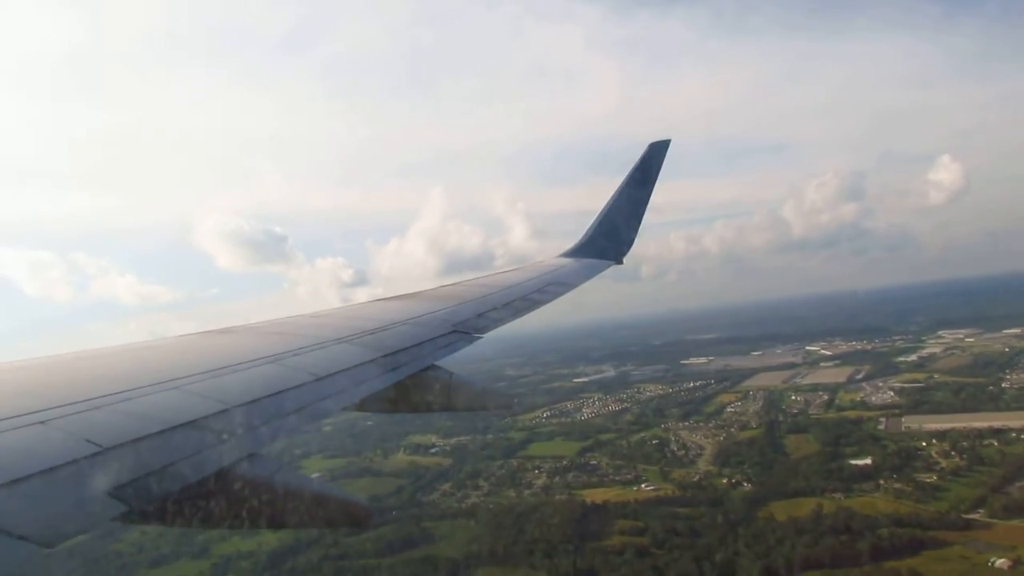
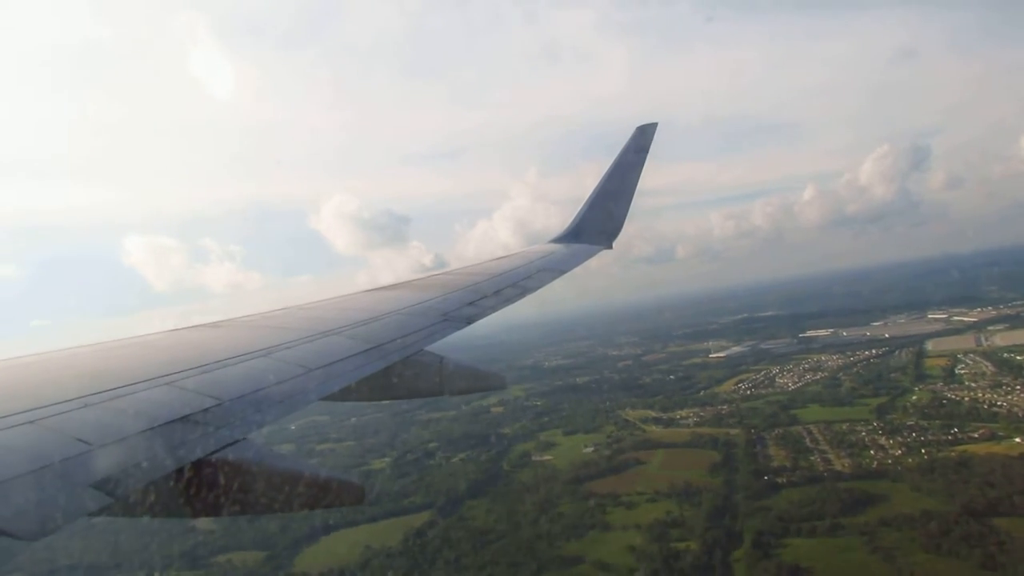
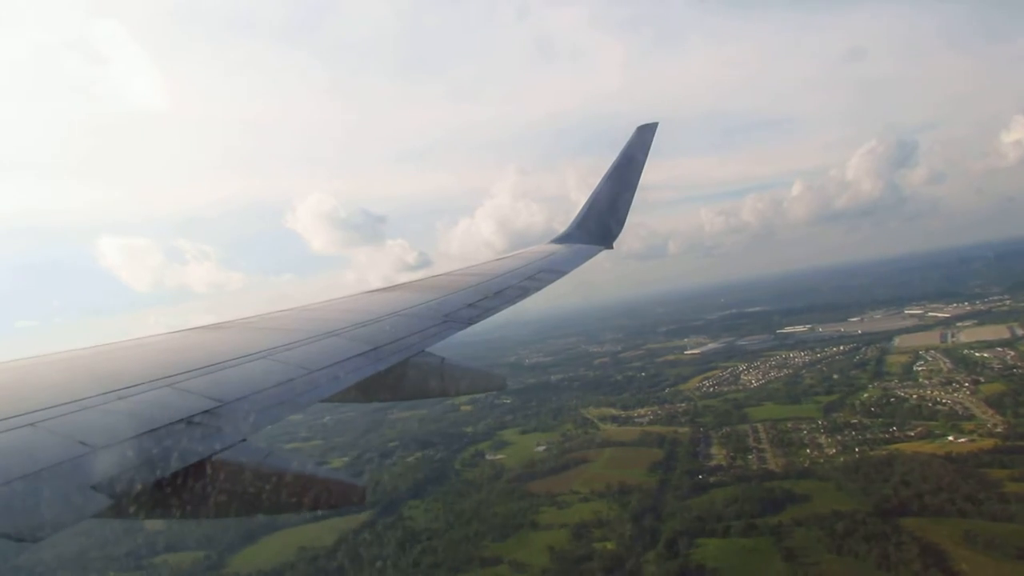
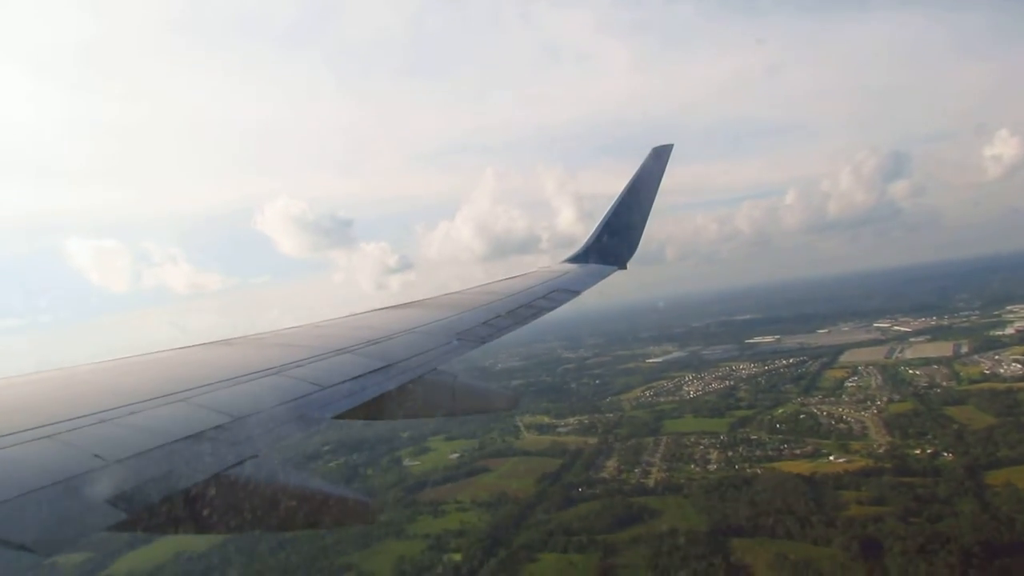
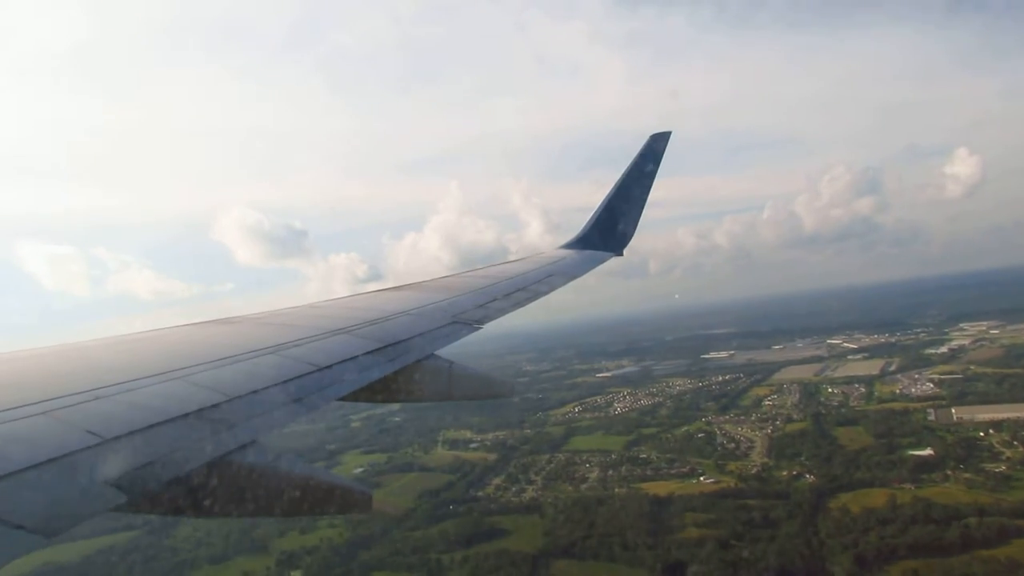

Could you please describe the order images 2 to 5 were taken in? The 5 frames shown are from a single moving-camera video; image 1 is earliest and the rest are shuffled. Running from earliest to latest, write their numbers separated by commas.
5, 4, 3, 2
